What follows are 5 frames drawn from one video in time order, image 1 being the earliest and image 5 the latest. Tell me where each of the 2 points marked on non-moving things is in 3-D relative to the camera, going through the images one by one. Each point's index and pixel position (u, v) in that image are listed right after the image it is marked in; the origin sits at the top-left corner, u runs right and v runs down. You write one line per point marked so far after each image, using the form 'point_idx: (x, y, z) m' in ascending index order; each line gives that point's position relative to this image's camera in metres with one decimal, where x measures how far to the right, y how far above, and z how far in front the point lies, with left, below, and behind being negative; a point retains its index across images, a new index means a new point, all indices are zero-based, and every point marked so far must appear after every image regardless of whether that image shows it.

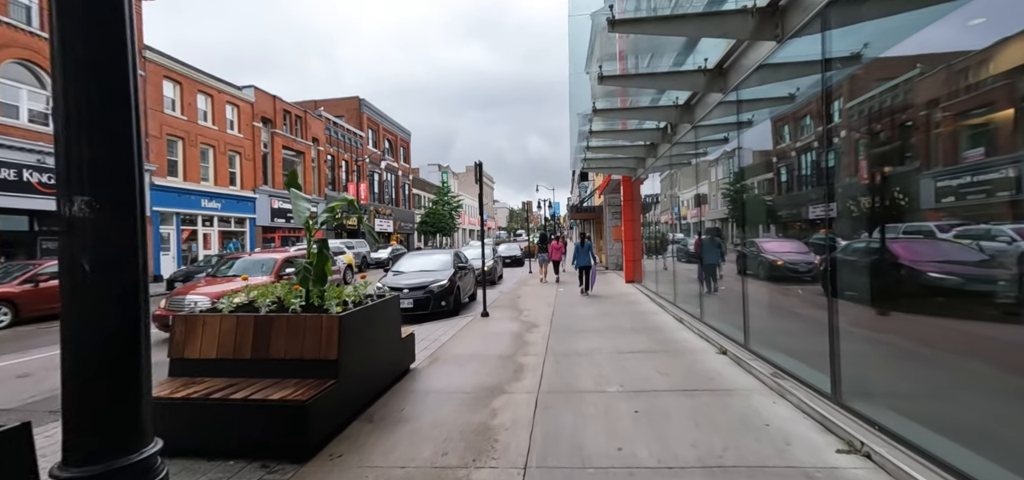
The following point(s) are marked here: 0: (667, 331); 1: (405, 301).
0: (+2.4, -1.4, +7.0) m
1: (-2.2, -1.3, +9.0) m
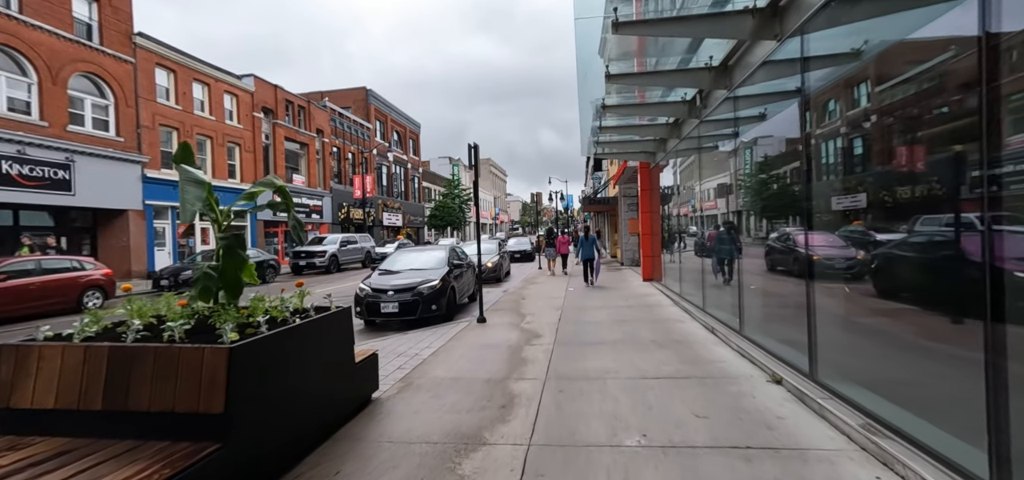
0: (+2.4, -1.4, +5.8) m
1: (-2.2, -1.2, +7.8) m
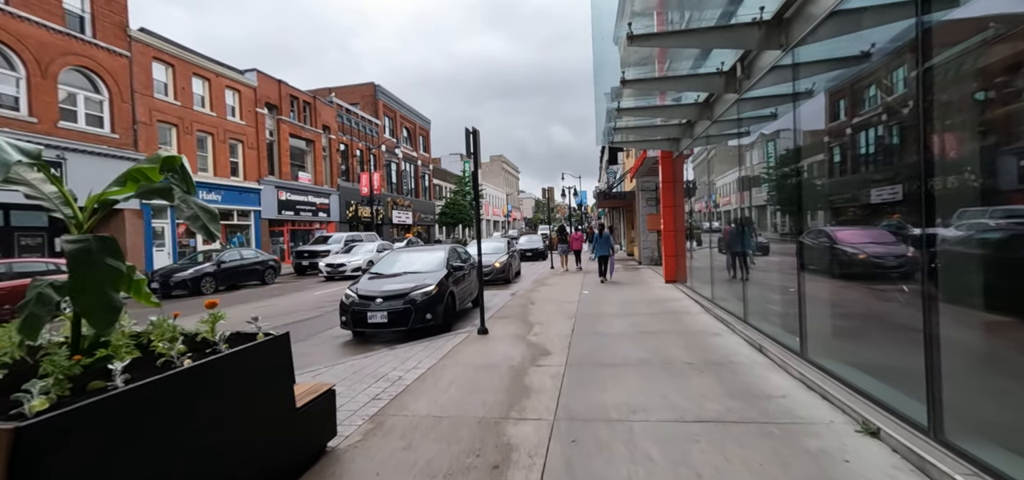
0: (+2.4, -1.4, +4.7) m
1: (-2.1, -1.2, +6.8) m
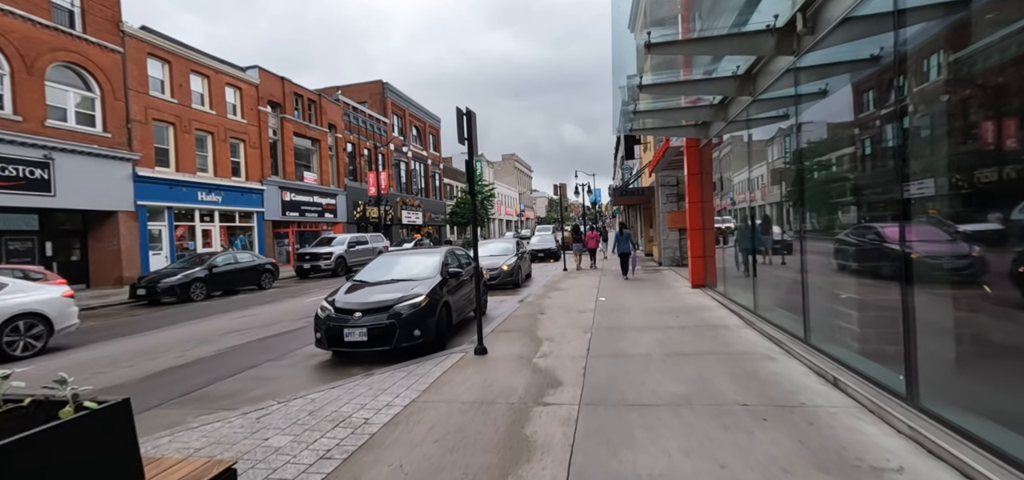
0: (+2.4, -1.4, +3.4) m
1: (-2.1, -1.2, +5.8) m
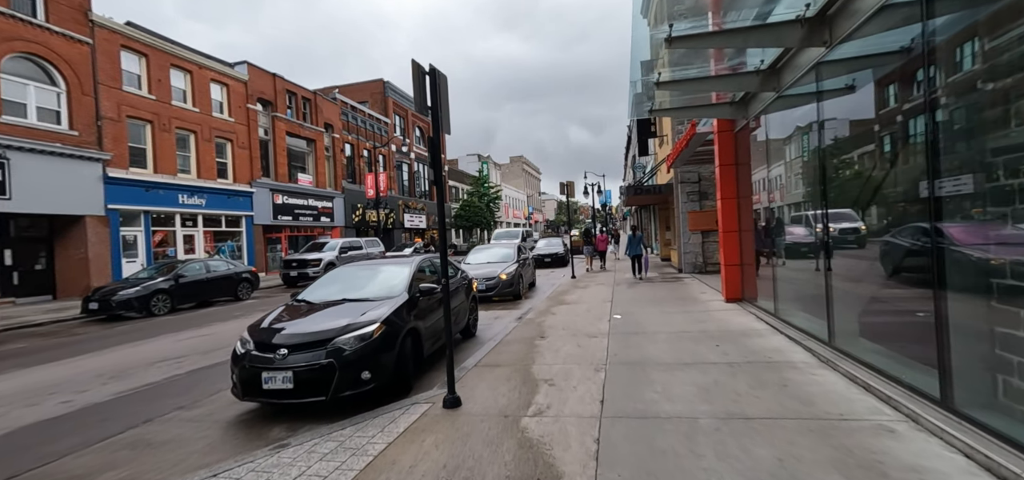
0: (+2.2, -1.4, +1.8) m
1: (-2.2, -1.3, +4.2) m
